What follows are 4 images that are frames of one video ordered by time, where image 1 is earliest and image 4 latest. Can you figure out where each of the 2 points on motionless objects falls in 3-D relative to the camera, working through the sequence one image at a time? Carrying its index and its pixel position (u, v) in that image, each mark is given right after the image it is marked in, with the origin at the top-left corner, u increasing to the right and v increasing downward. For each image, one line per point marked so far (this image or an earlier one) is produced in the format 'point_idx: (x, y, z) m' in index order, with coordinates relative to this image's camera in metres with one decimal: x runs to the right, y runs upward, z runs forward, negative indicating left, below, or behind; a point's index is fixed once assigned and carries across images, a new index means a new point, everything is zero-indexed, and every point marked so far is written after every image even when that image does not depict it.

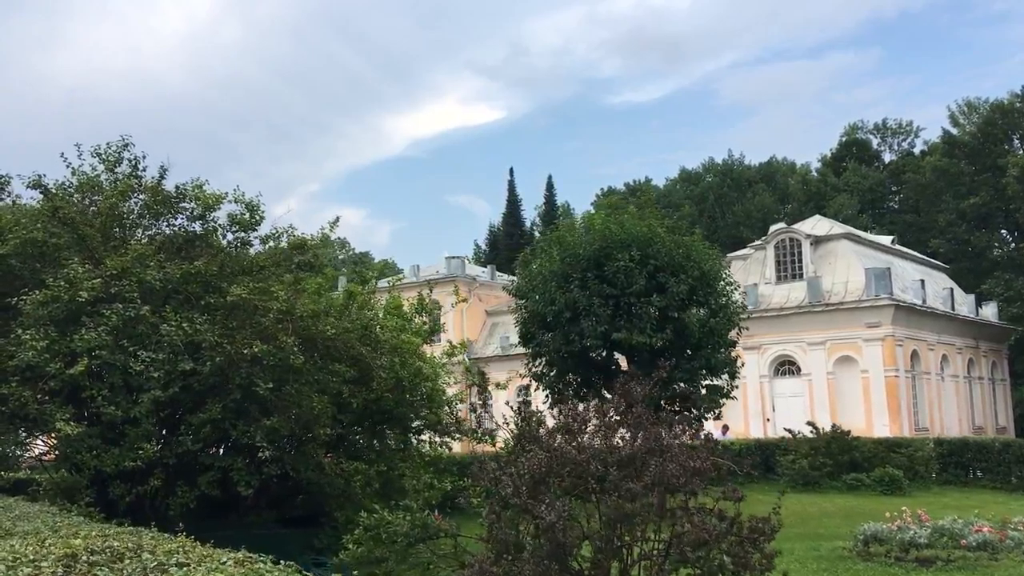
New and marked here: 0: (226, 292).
0: (-2.9, 0.0, +13.7) m
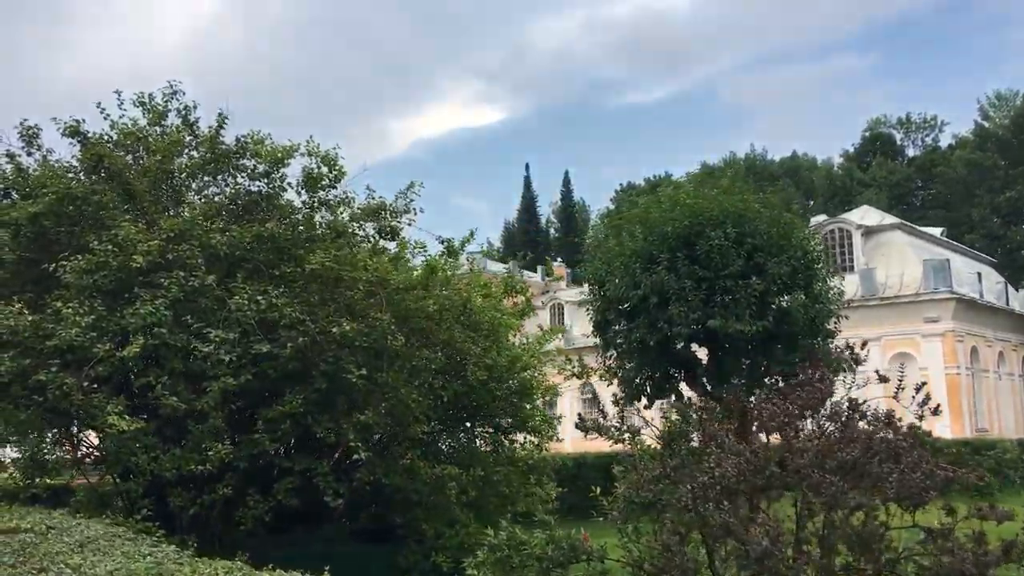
0: (-1.7, +0.2, +11.3) m
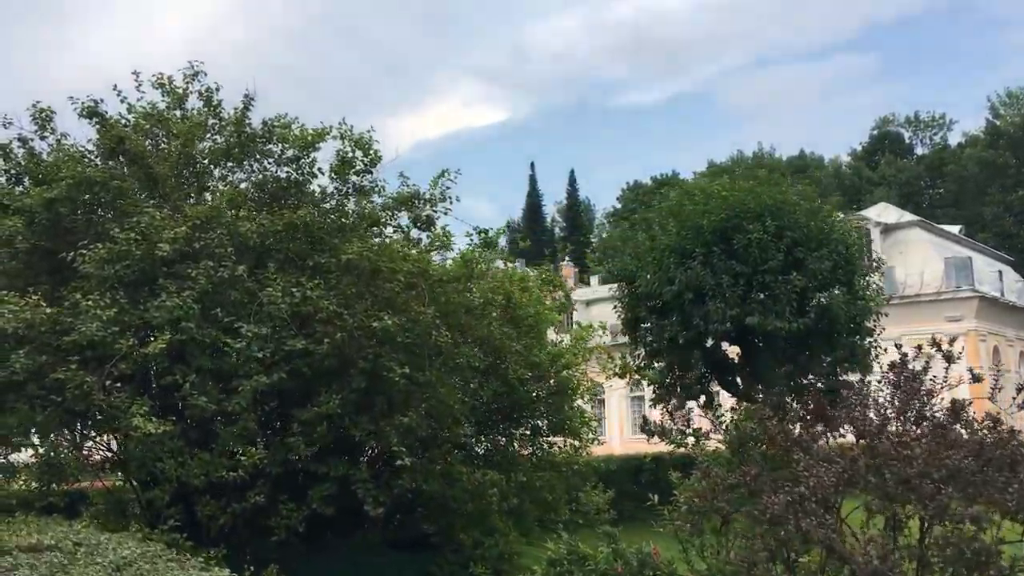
0: (-1.4, +0.3, +10.5) m
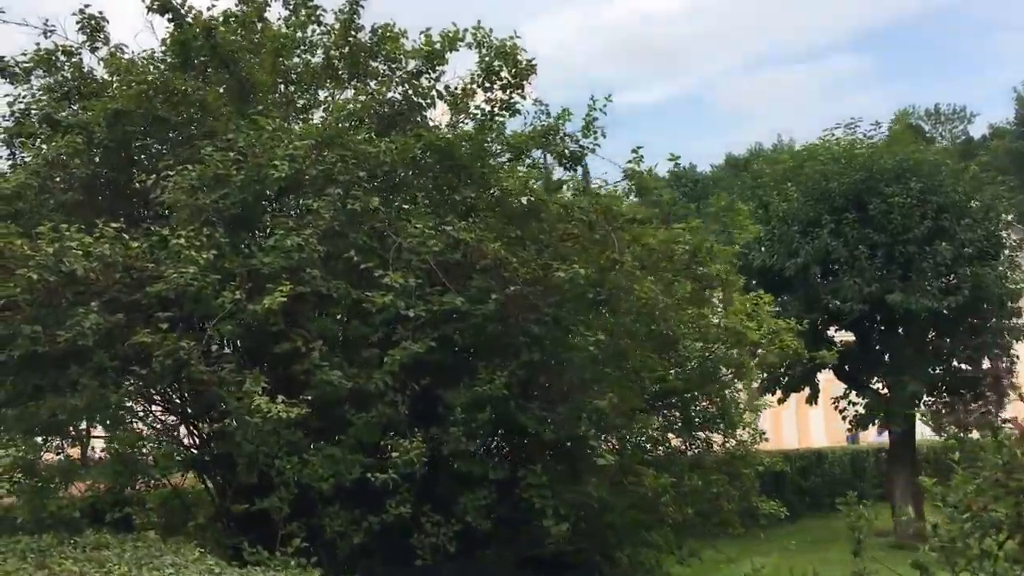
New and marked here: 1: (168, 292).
0: (-0.1, +0.6, +8.1) m
1: (-1.7, 0.0, +6.6) m
